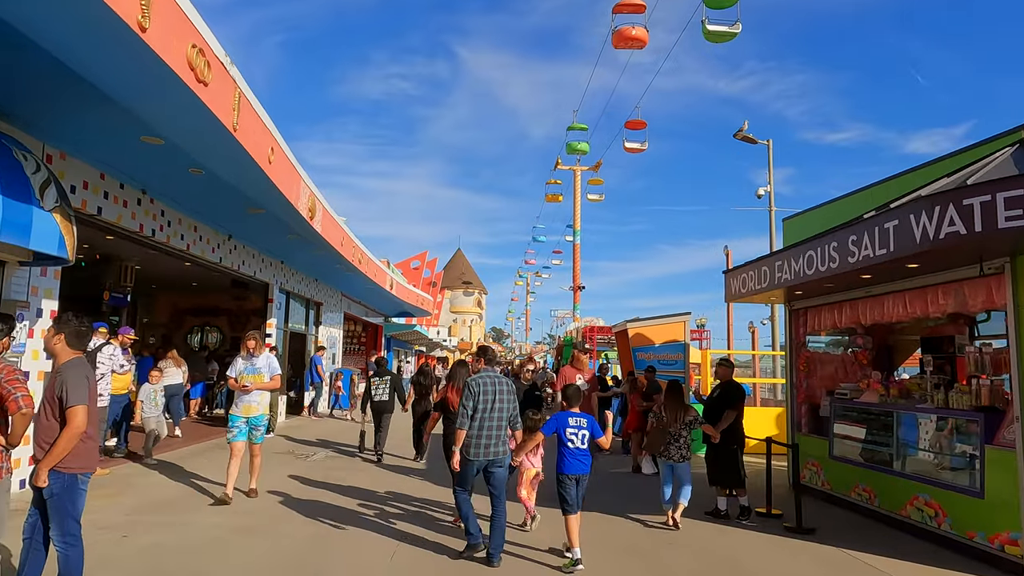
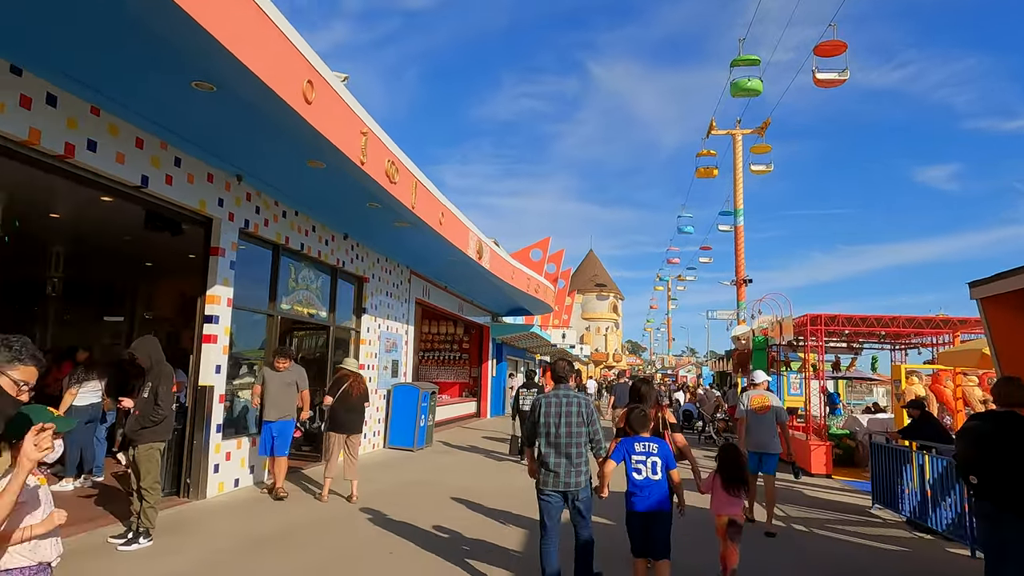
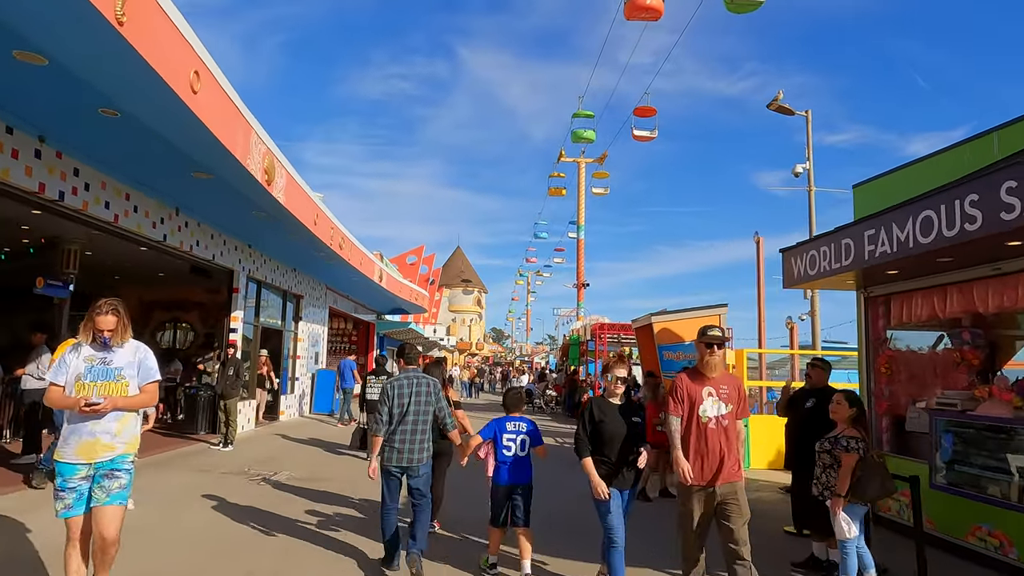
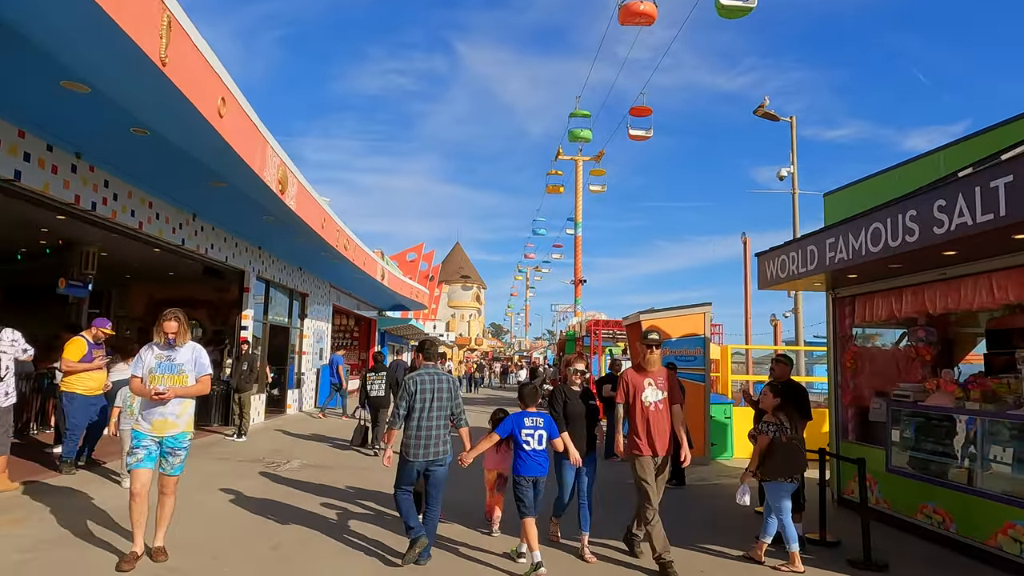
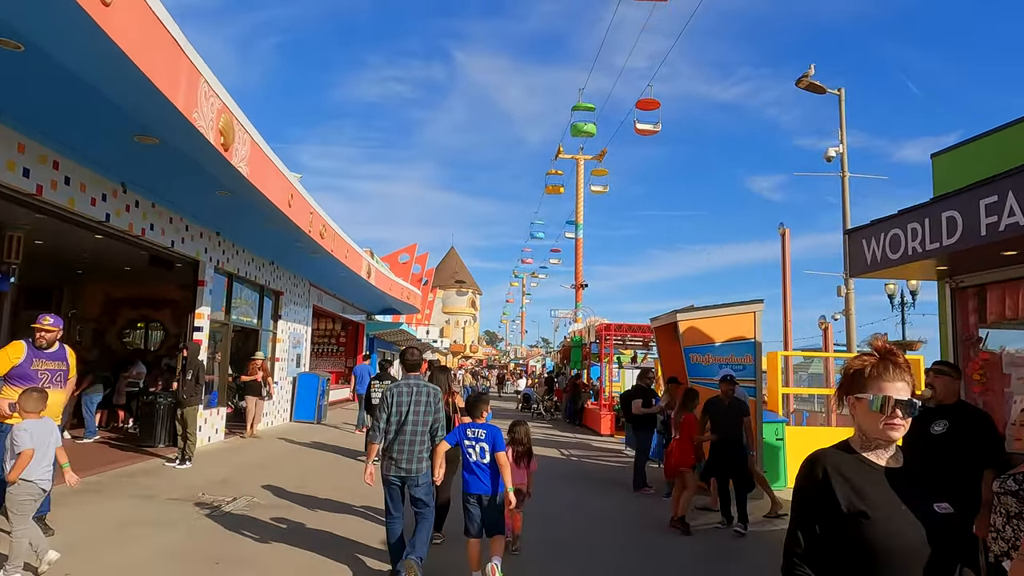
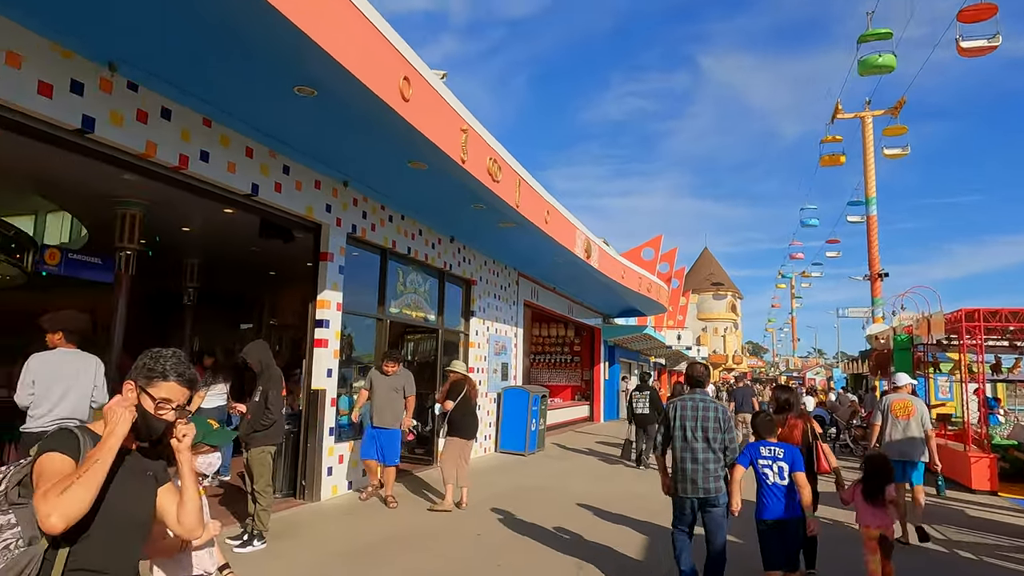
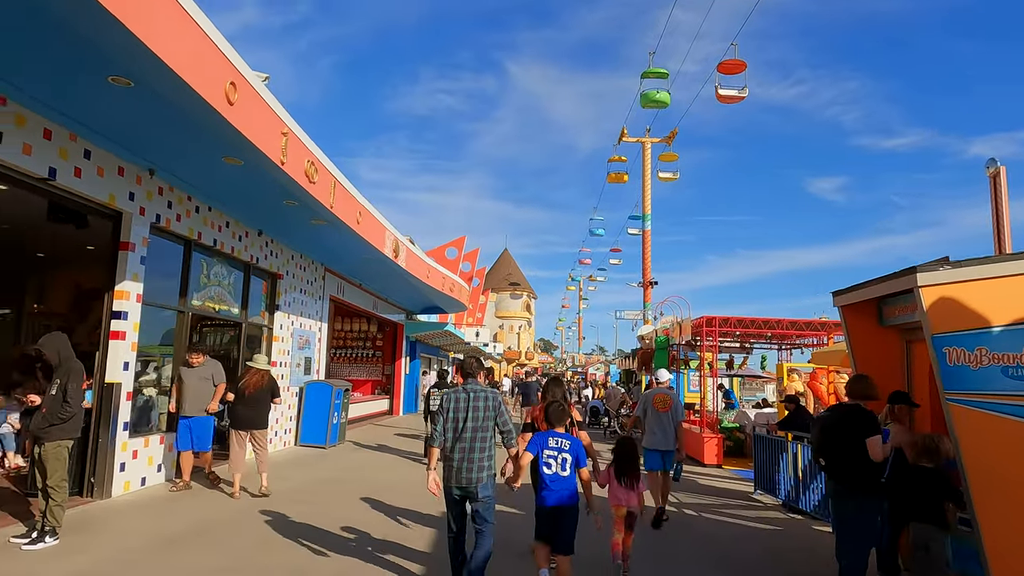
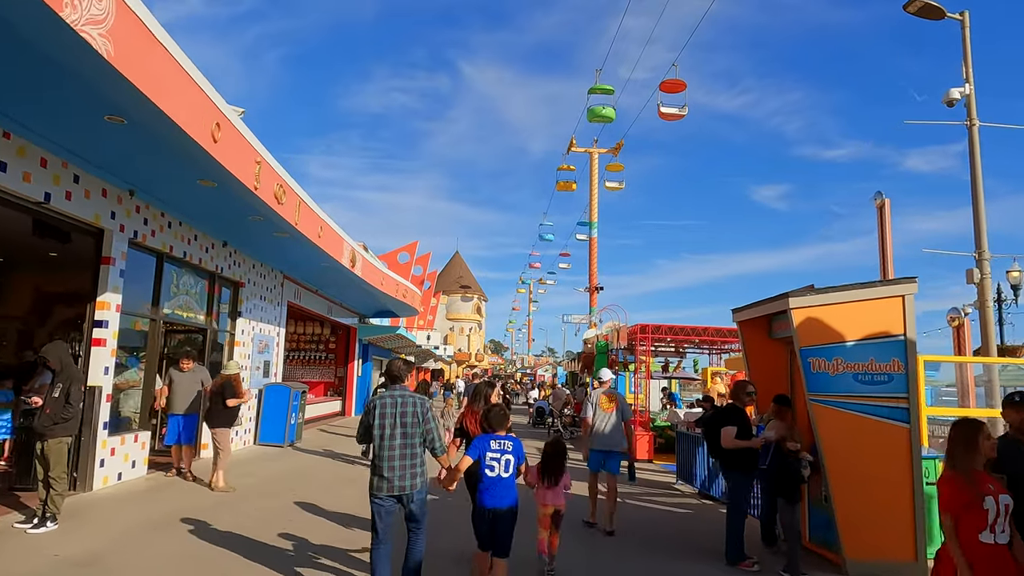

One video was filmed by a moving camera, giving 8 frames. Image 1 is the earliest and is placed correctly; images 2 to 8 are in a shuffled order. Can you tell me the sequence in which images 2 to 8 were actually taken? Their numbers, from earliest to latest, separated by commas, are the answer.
4, 3, 5, 8, 7, 2, 6
